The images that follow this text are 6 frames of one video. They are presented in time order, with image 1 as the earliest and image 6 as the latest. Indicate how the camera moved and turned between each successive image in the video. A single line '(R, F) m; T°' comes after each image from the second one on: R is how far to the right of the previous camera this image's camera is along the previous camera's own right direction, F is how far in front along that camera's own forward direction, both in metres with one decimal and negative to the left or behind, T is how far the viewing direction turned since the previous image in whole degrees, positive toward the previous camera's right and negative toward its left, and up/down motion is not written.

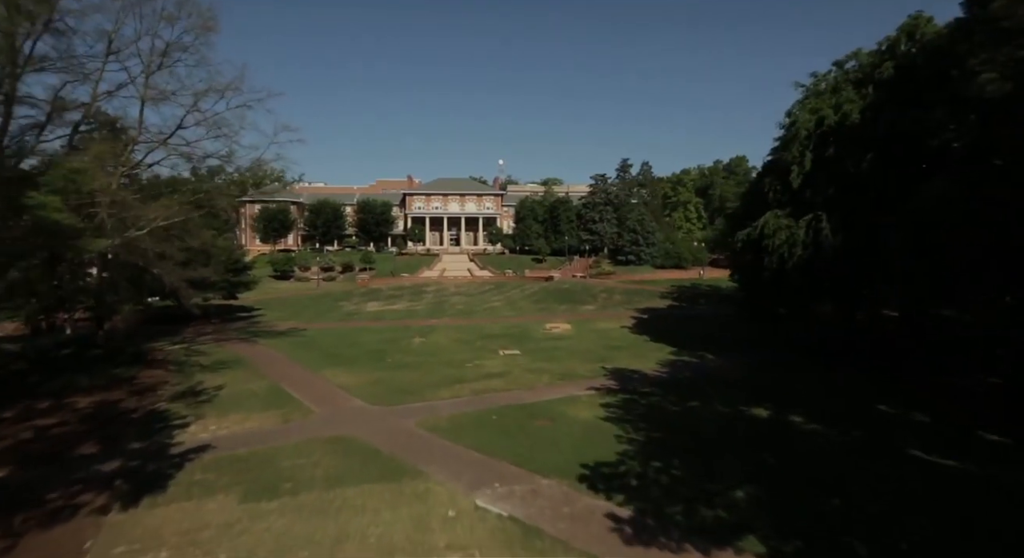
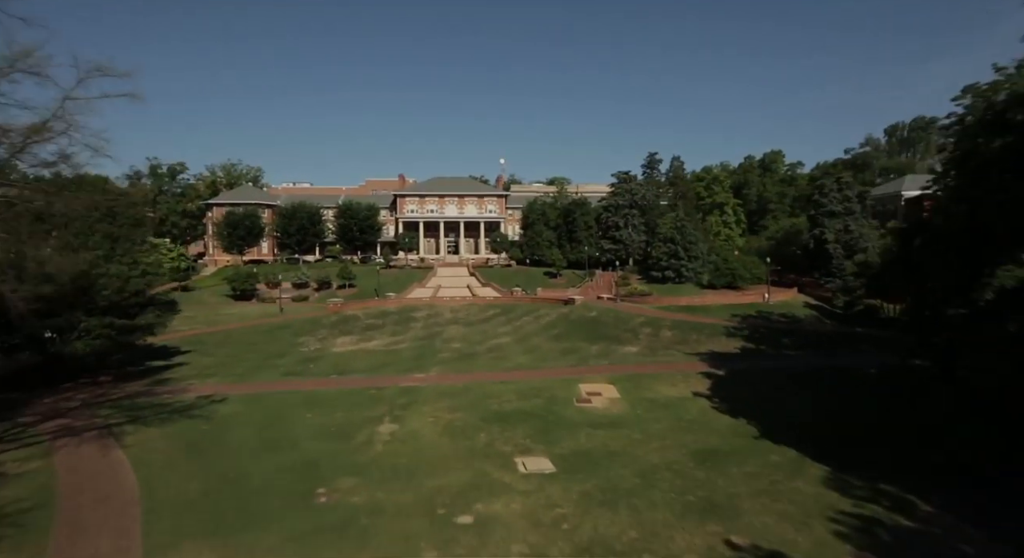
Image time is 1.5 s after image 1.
(-0.7, +10.6) m; 0°
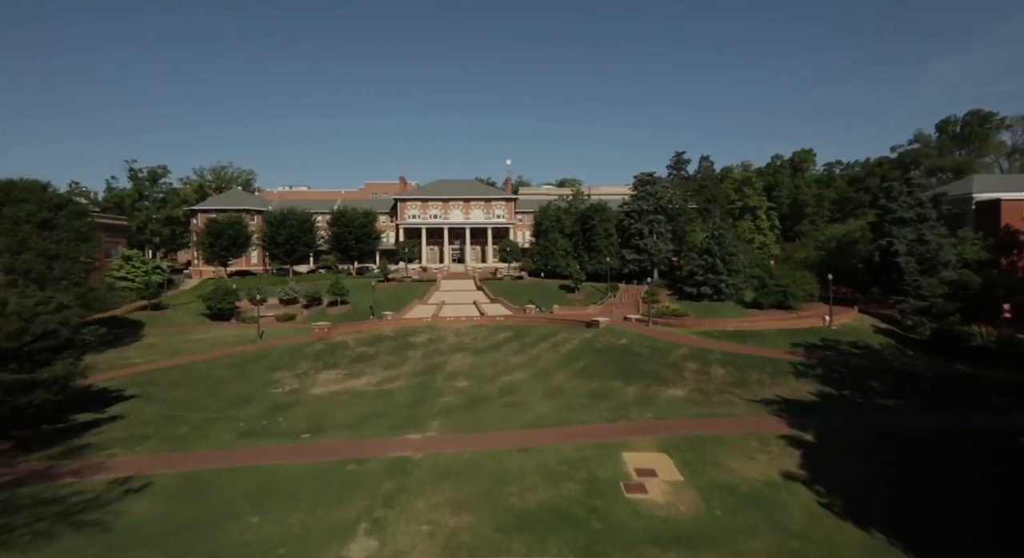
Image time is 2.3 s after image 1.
(-0.6, +5.8) m; -1°
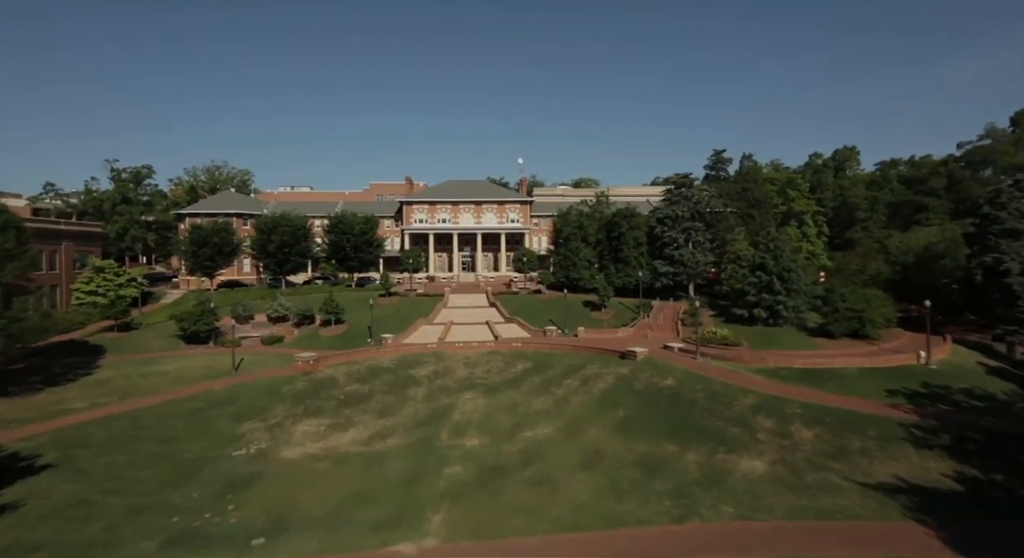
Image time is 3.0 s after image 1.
(-0.6, +5.9) m; -1°
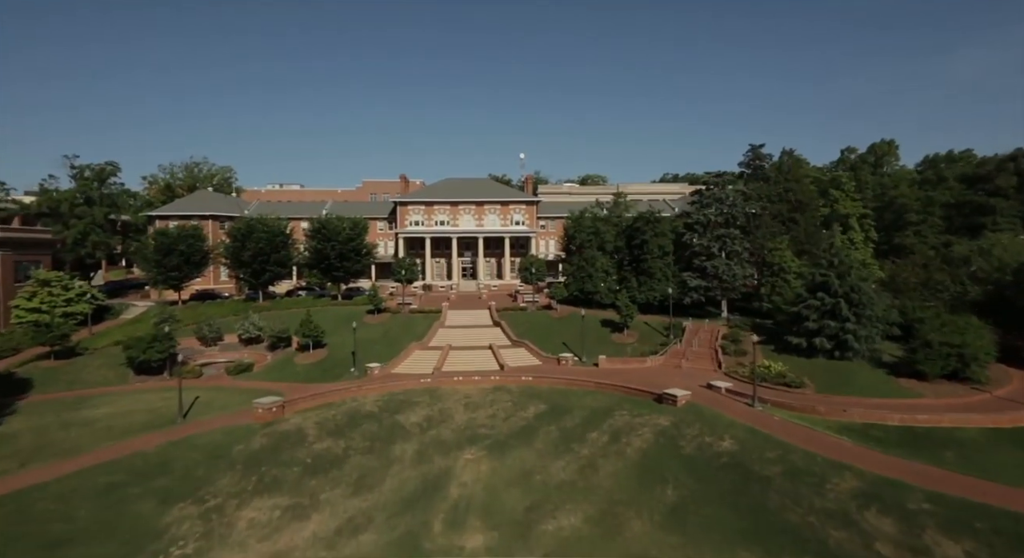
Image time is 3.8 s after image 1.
(-0.5, +6.0) m; 0°
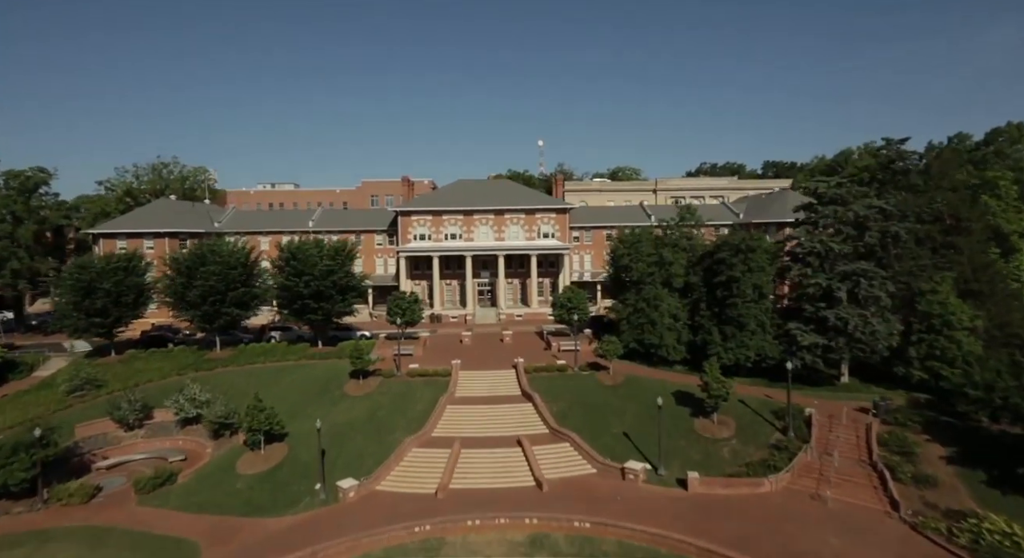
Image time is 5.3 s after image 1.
(-1.1, +11.5) m; -2°
